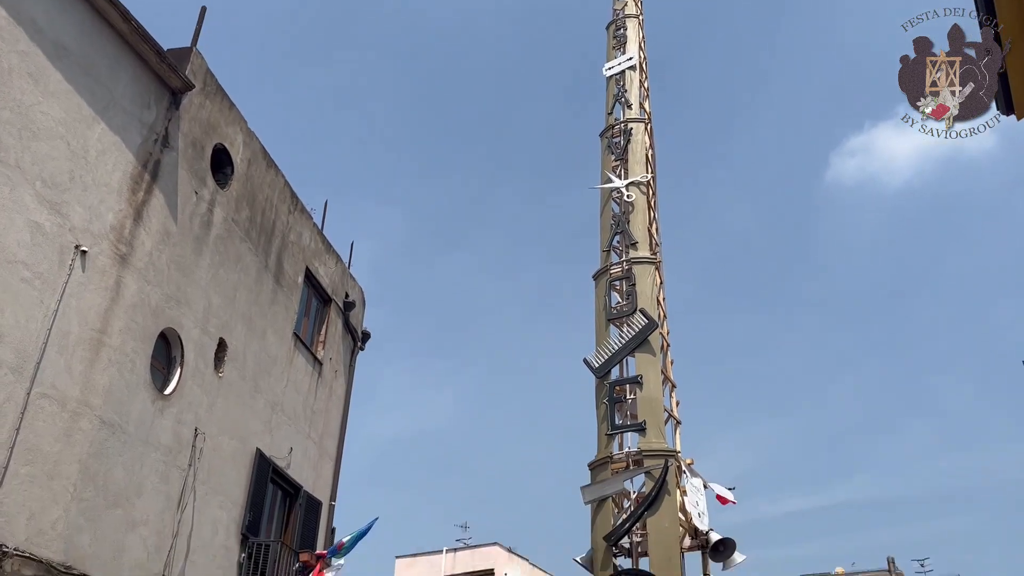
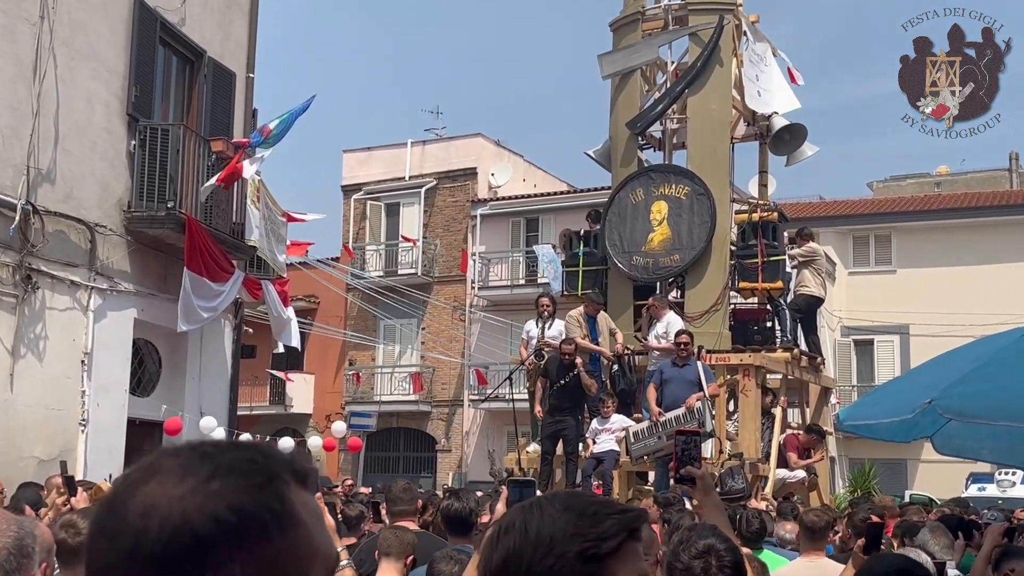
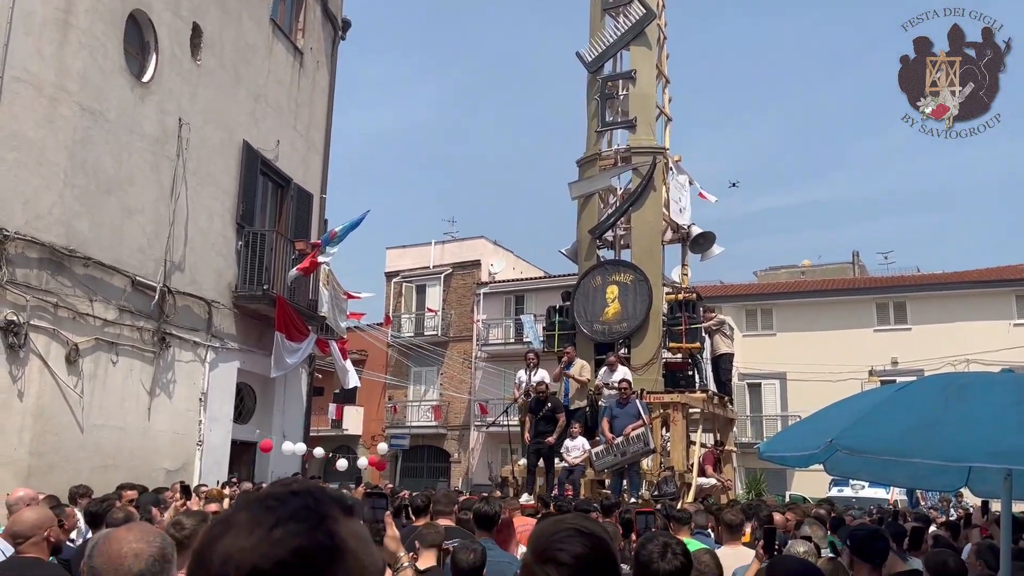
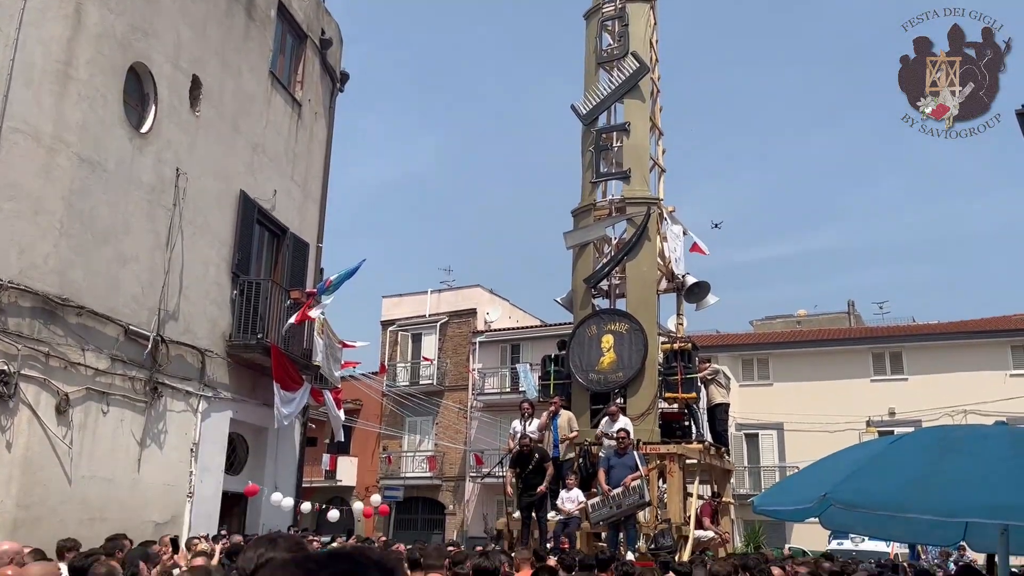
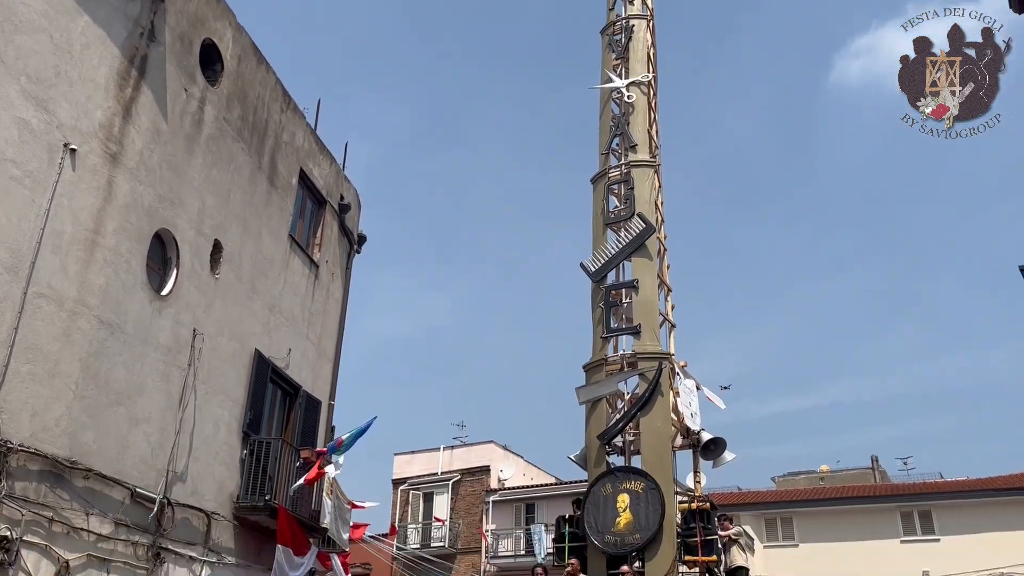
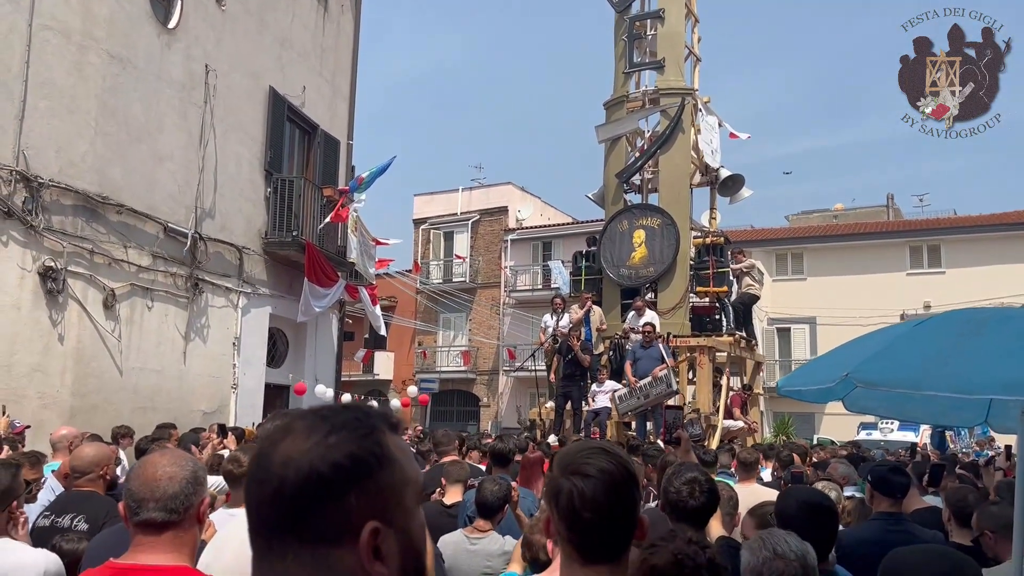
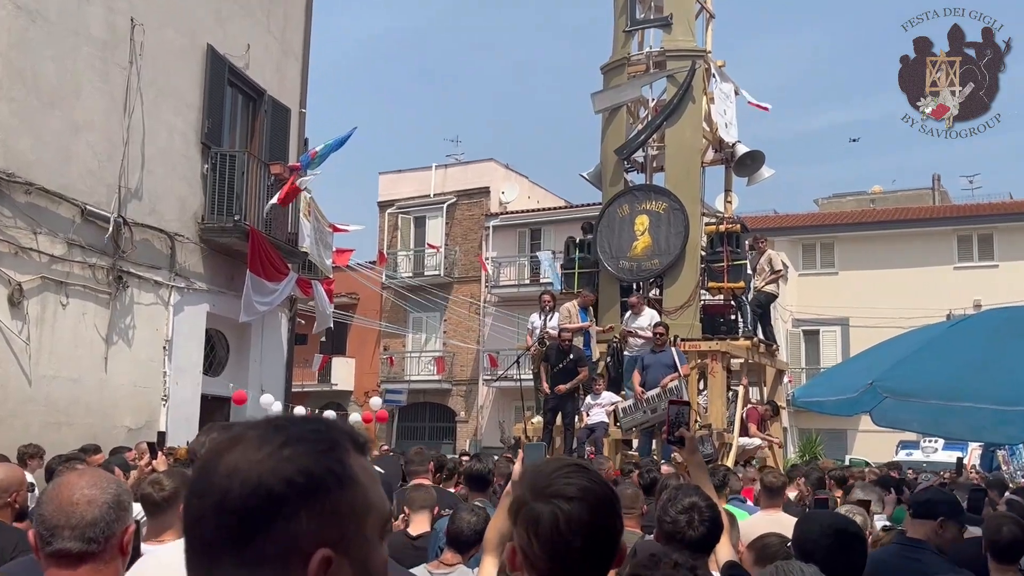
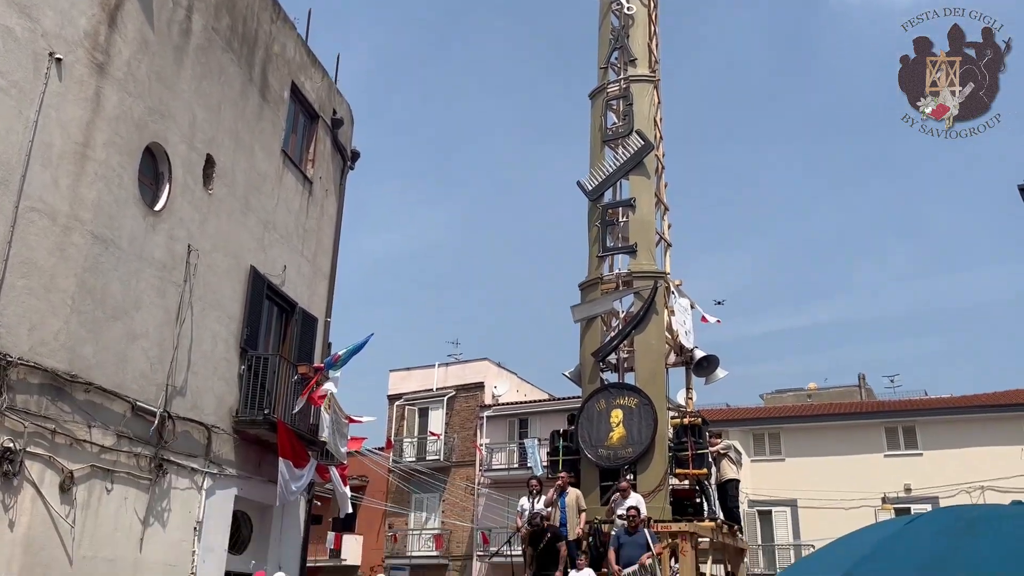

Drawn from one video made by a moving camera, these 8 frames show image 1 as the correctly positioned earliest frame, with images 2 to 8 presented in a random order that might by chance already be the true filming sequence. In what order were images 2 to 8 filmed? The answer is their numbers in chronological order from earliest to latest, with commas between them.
5, 8, 4, 3, 6, 7, 2
